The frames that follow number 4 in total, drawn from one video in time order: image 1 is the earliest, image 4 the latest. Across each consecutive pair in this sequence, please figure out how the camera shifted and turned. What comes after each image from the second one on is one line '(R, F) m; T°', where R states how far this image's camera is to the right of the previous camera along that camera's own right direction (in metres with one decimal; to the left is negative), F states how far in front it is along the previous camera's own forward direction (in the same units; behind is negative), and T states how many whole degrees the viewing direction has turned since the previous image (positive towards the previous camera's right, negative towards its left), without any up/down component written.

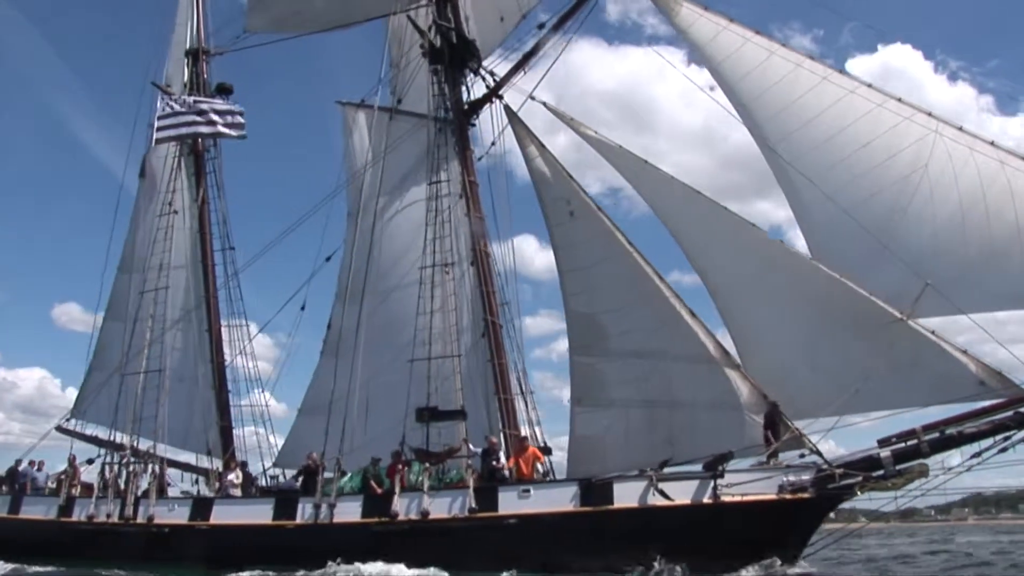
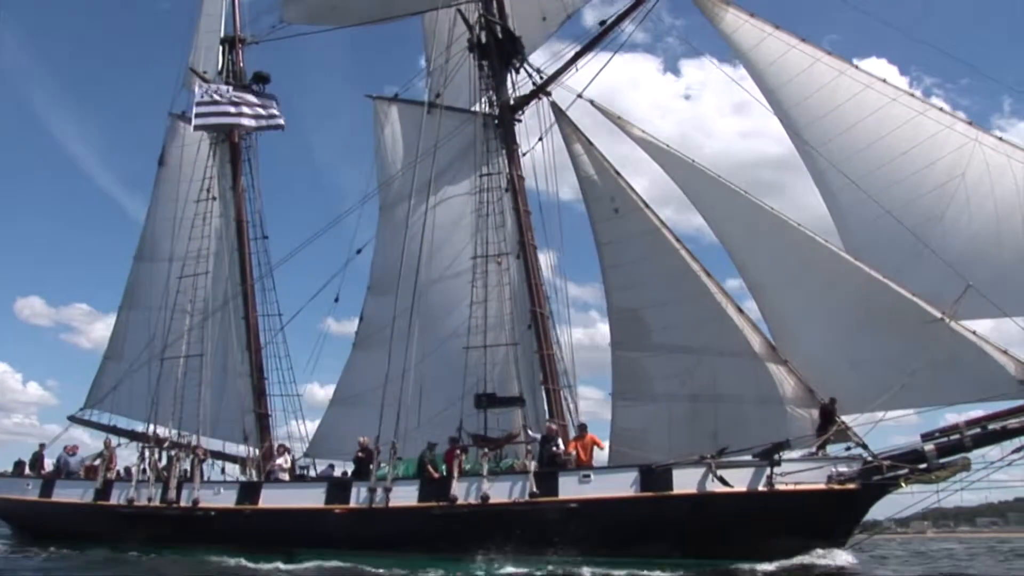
(-1.8, -0.2) m; +3°
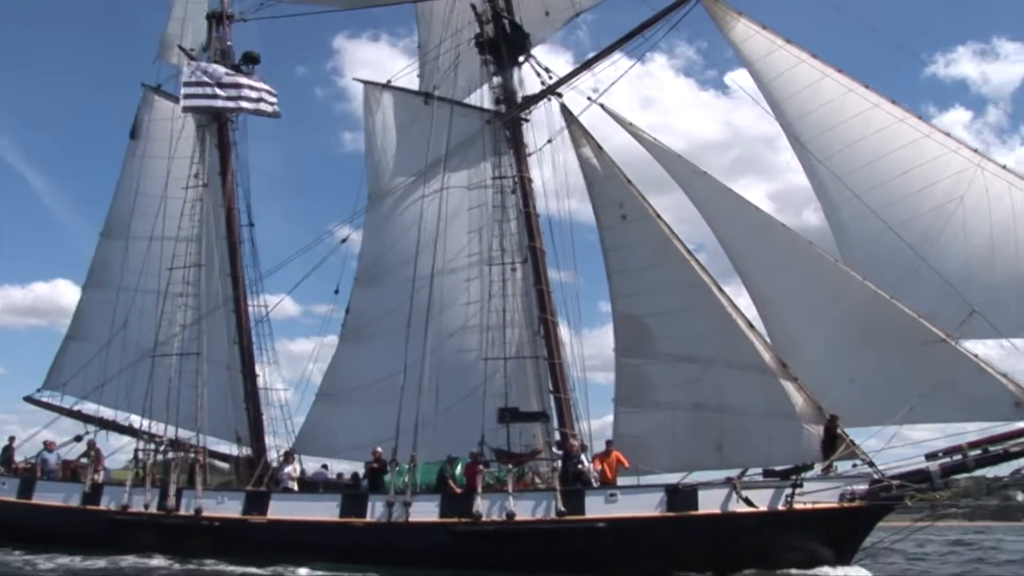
(-2.0, +0.4) m; +6°
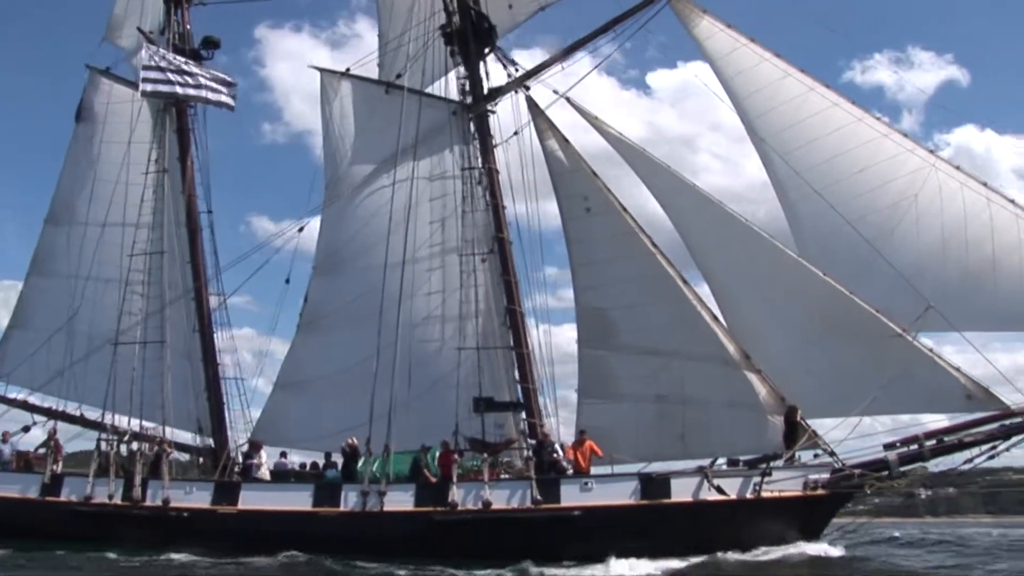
(-0.9, 0.0) m; +5°
